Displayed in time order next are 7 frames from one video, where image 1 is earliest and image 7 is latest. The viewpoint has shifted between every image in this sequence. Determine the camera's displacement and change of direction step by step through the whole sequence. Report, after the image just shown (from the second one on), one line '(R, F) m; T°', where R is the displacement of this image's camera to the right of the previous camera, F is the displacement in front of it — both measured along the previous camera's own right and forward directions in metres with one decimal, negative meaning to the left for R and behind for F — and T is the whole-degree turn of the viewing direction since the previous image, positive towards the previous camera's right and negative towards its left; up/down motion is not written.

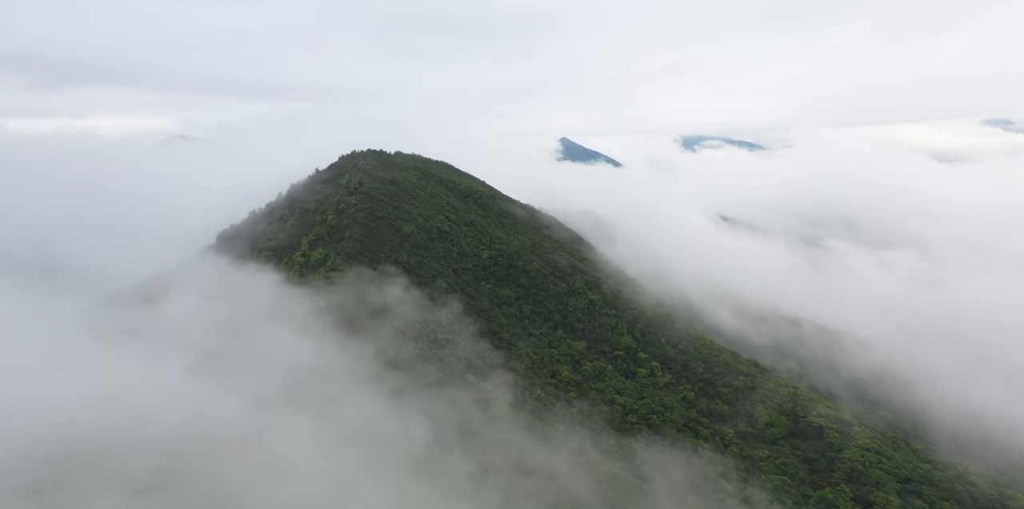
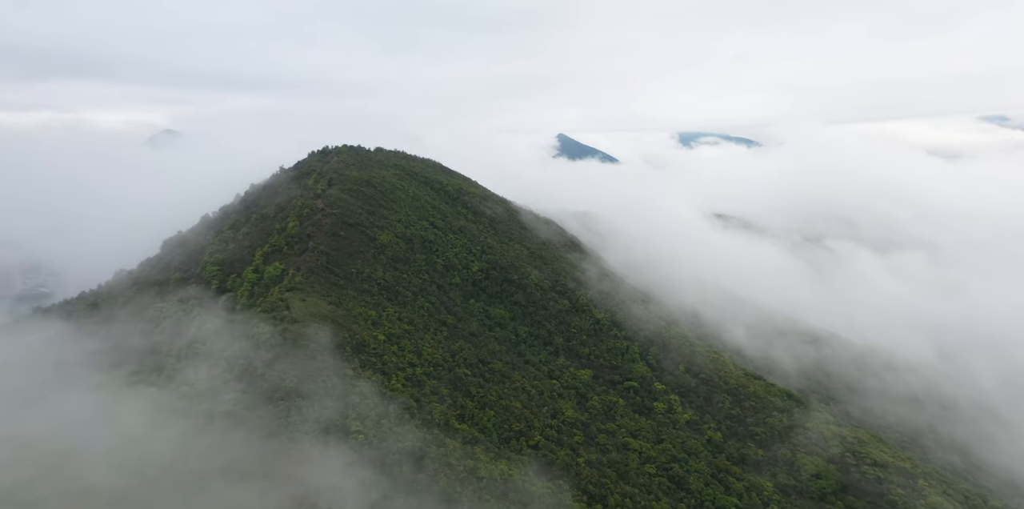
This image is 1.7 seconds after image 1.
(+0.3, +9.7) m; 0°
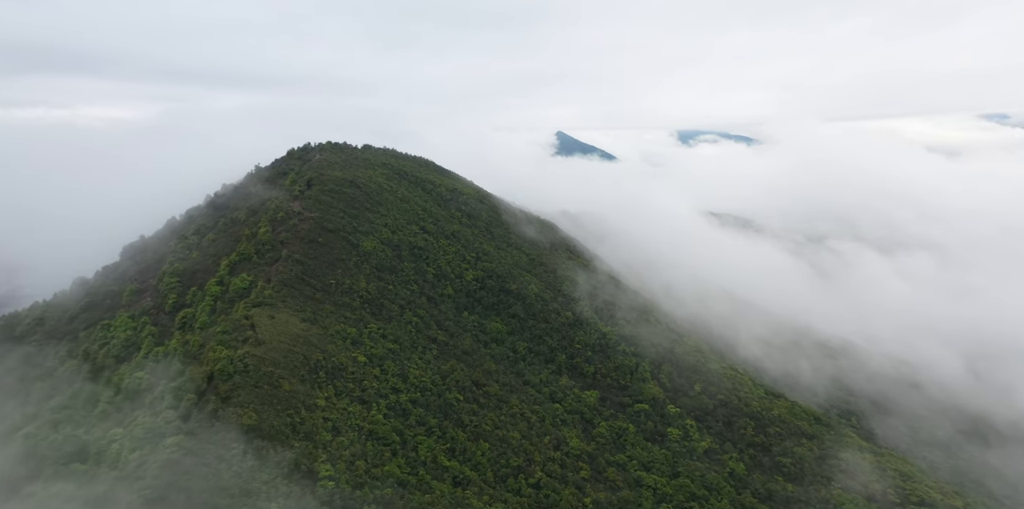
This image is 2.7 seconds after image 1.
(+0.1, +5.6) m; 0°
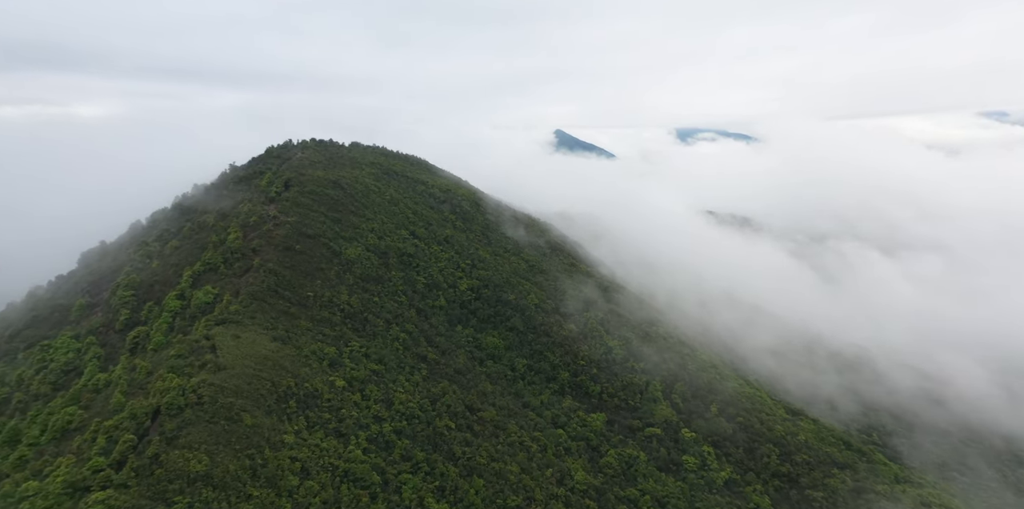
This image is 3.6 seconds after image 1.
(+0.1, +4.9) m; 0°
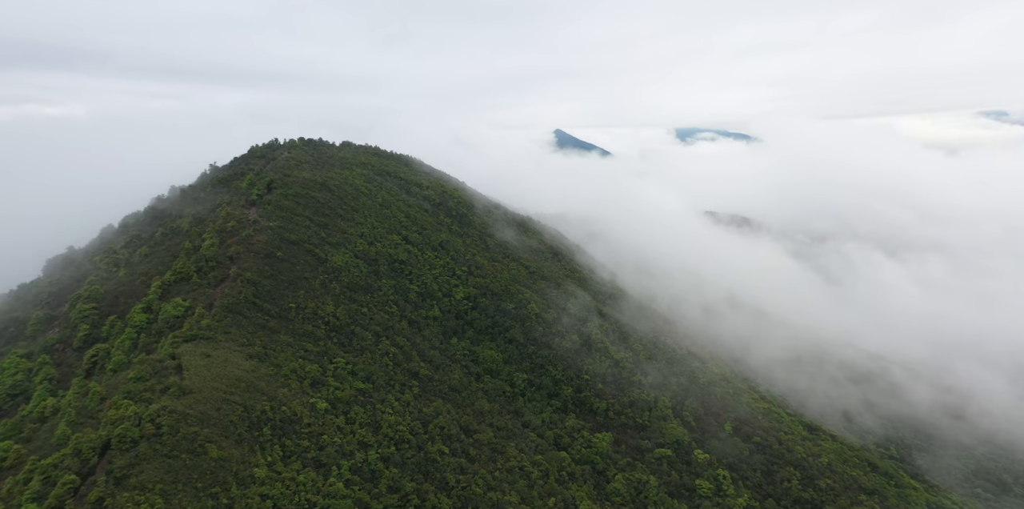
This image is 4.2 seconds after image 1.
(0.0, +3.4) m; 0°
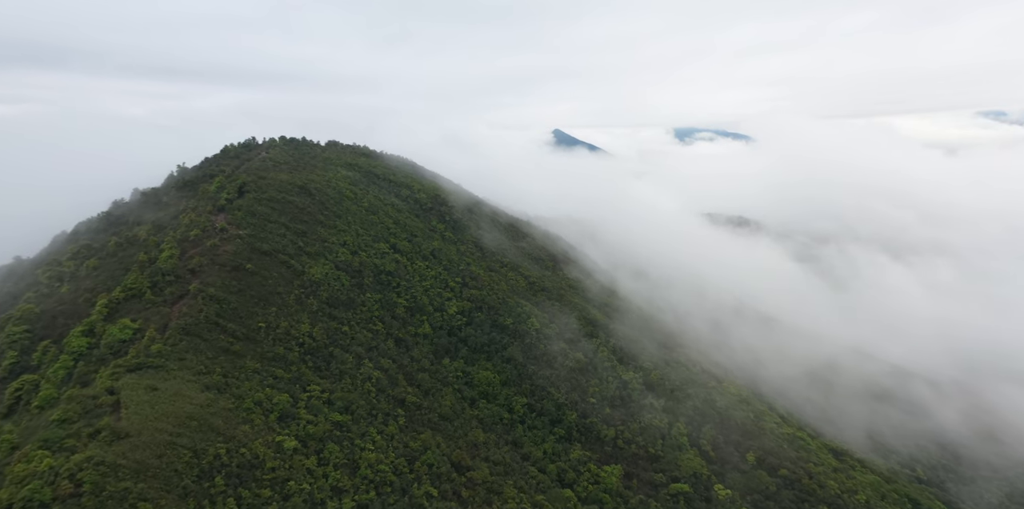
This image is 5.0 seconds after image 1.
(+0.1, +4.6) m; 0°
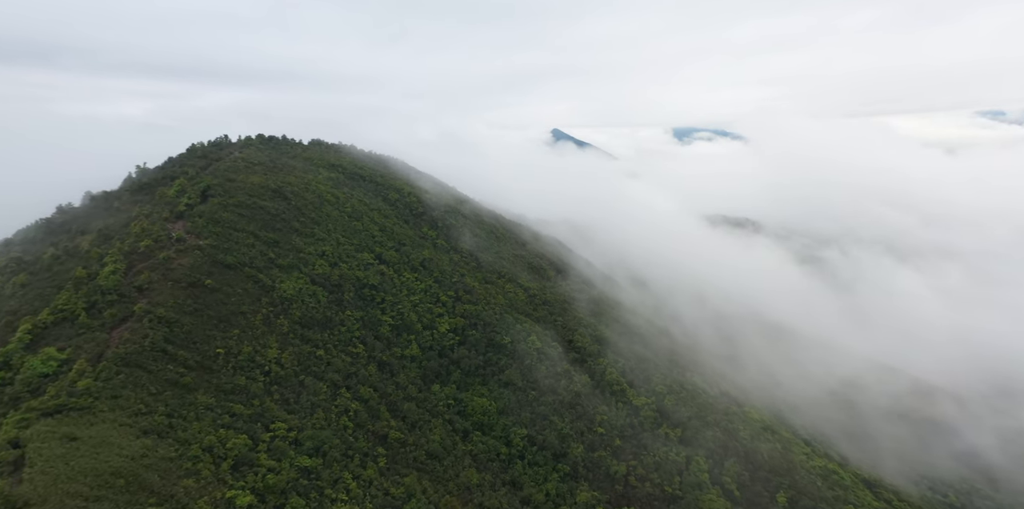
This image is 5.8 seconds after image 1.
(+0.1, +4.8) m; 0°
